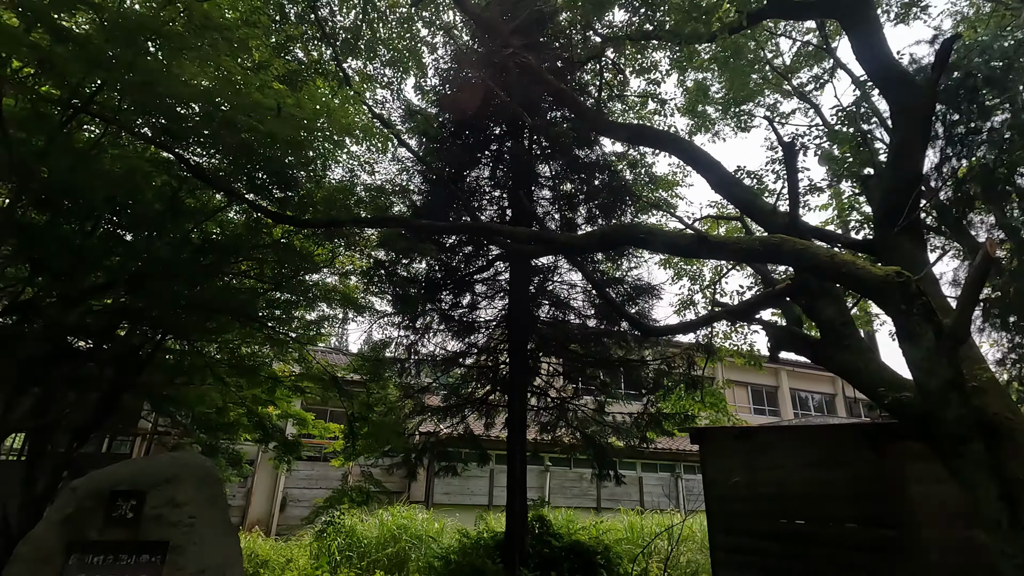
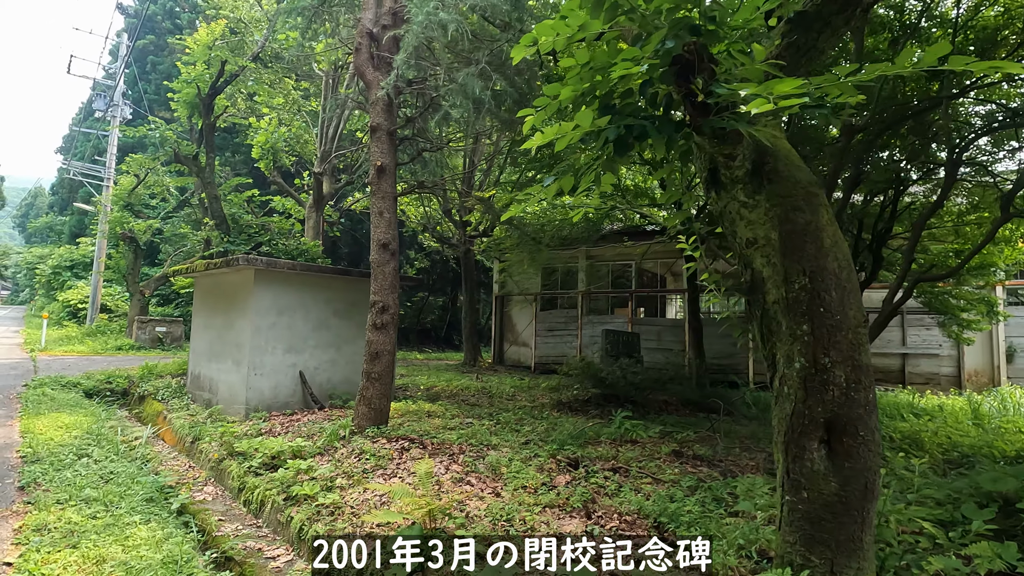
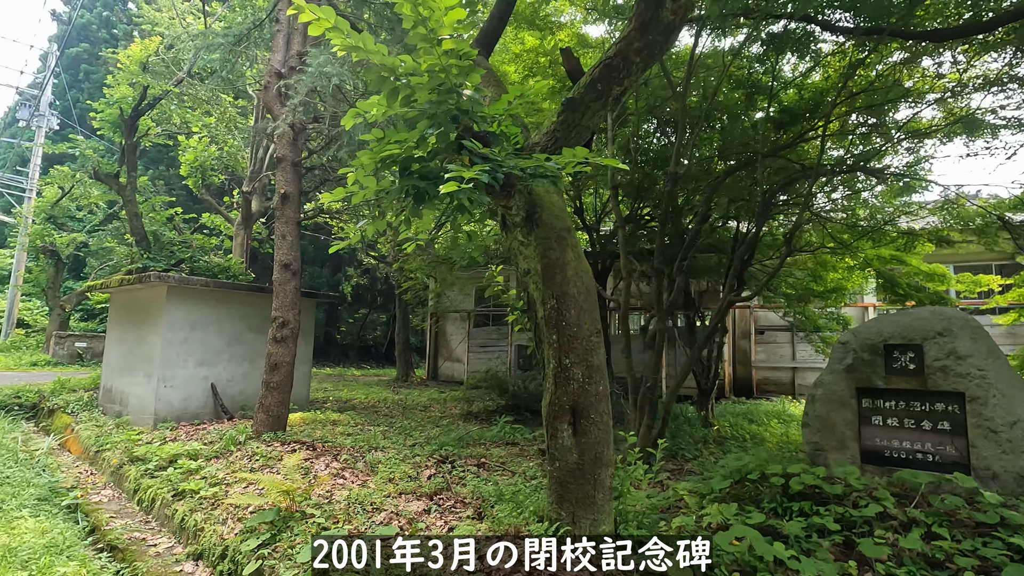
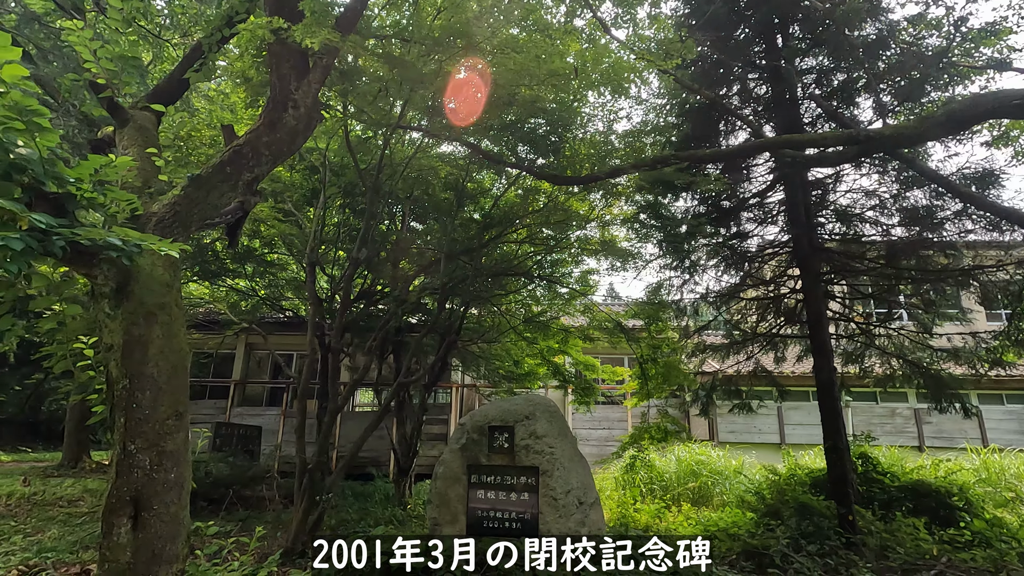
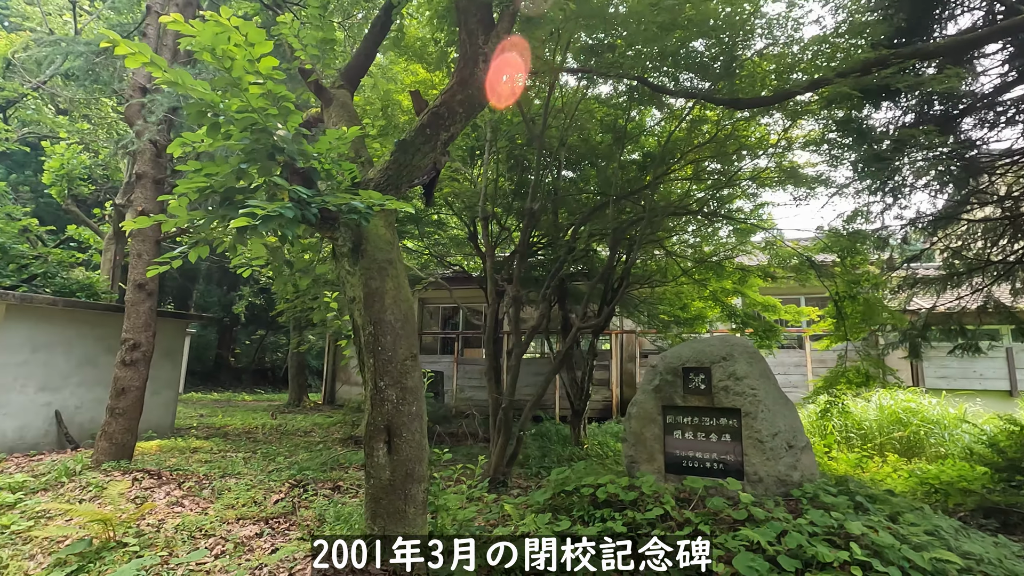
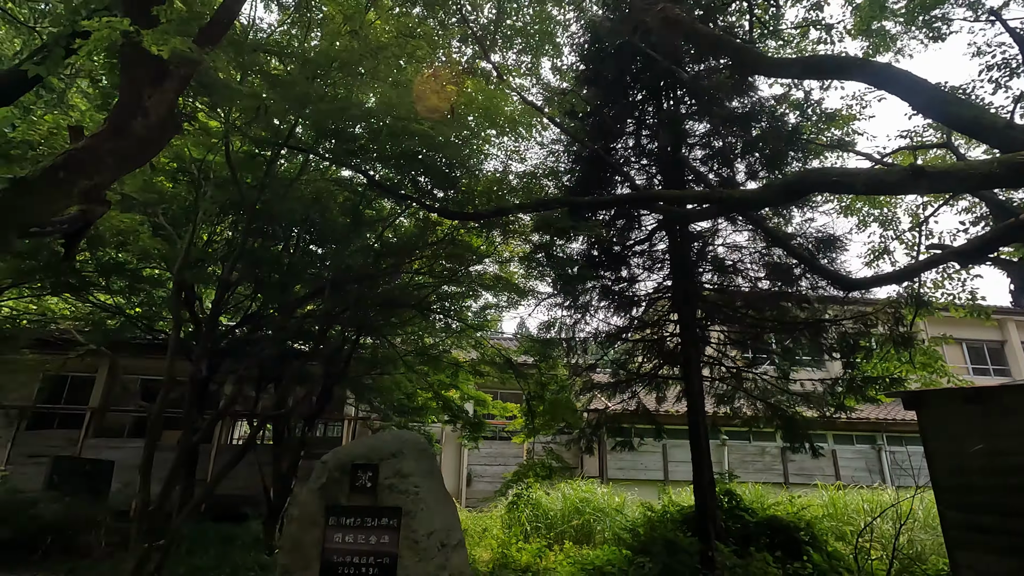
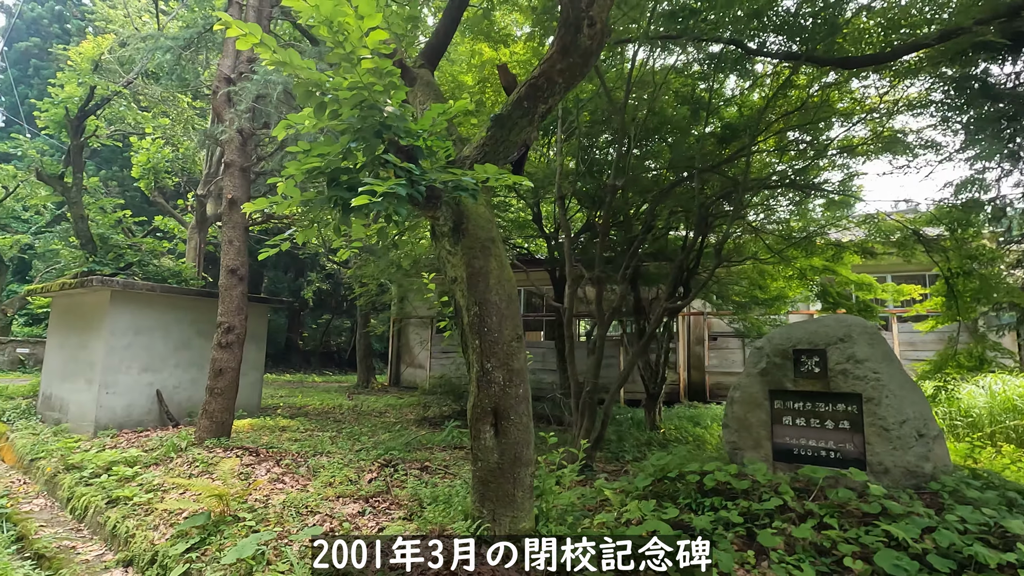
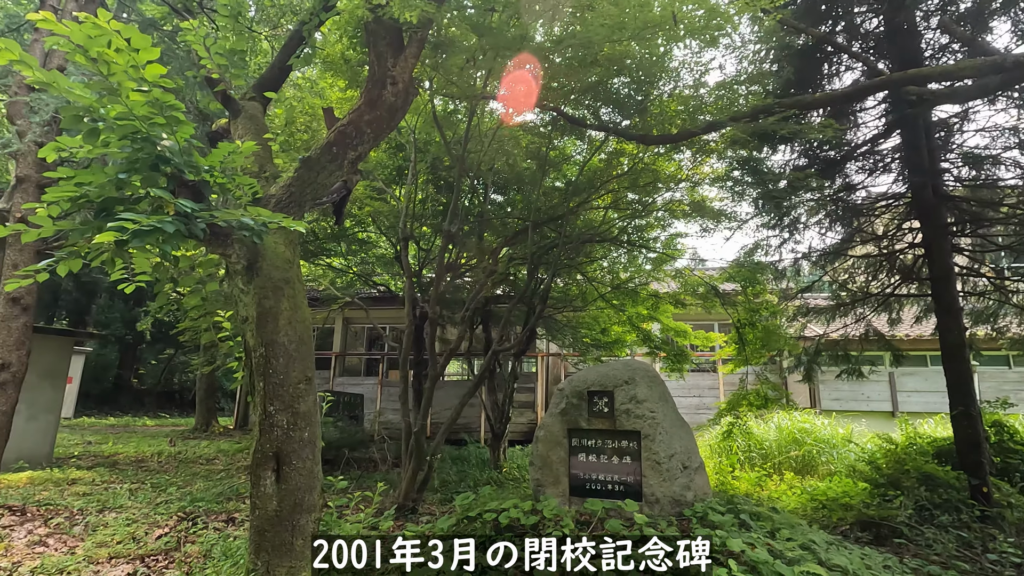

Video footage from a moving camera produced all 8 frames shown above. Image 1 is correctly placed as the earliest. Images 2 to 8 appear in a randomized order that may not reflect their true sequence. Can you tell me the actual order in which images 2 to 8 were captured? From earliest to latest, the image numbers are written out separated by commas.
6, 4, 8, 5, 7, 3, 2
